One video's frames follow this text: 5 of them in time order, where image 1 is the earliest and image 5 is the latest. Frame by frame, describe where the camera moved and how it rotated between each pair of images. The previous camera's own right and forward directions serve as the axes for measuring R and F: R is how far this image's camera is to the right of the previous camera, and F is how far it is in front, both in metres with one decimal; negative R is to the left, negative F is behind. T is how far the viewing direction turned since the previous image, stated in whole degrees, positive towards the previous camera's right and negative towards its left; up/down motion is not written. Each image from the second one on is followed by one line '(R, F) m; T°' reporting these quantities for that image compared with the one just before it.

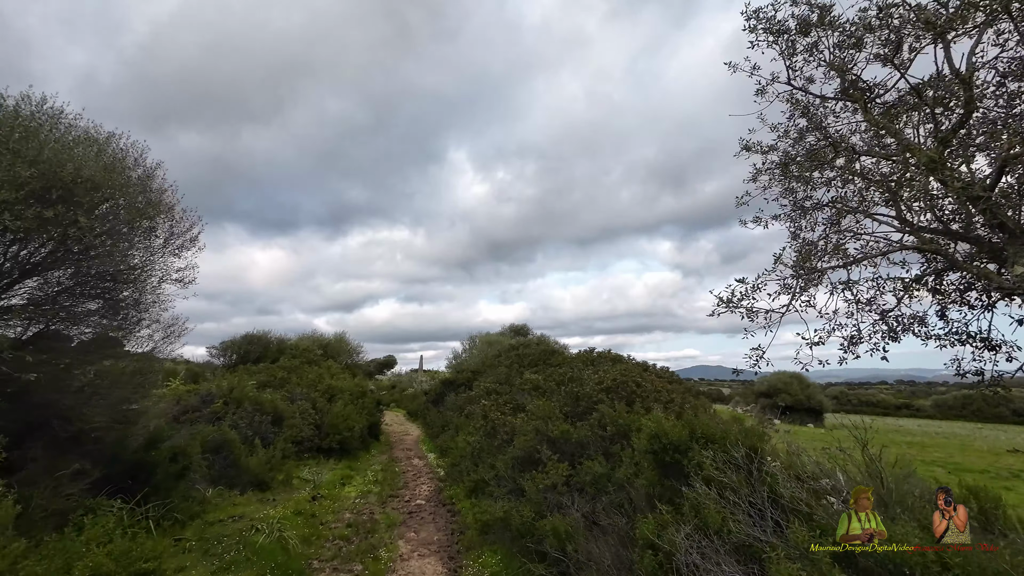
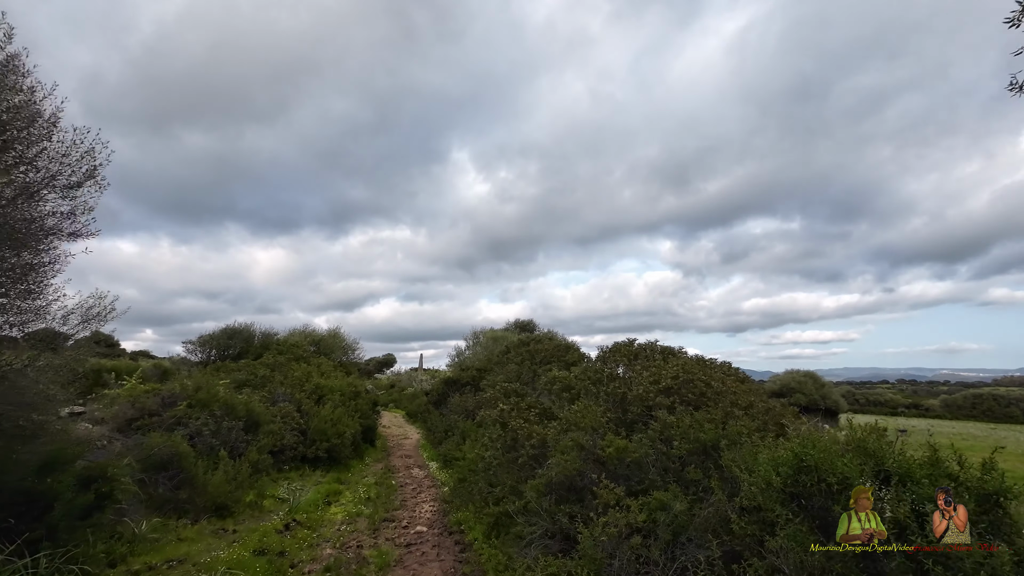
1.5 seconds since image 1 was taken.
(-0.5, +2.6) m; 0°
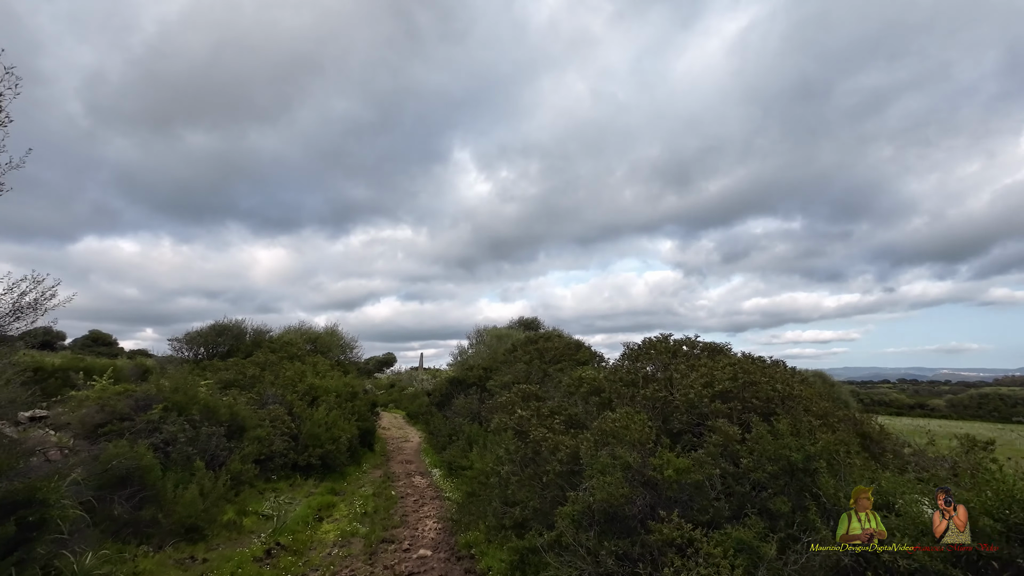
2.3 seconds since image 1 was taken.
(-0.4, +1.5) m; 0°
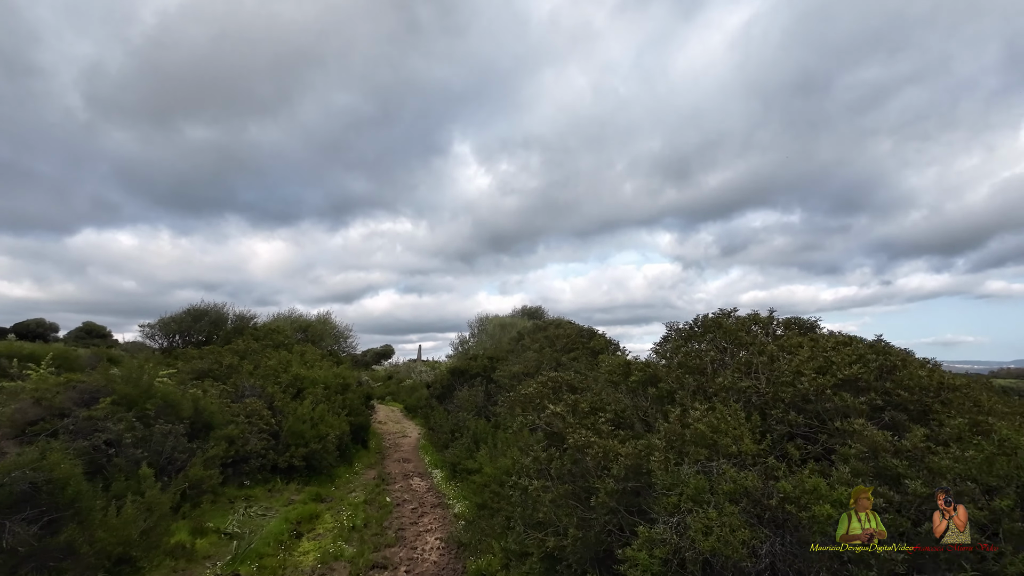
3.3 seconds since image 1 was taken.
(-0.4, +2.0) m; 0°
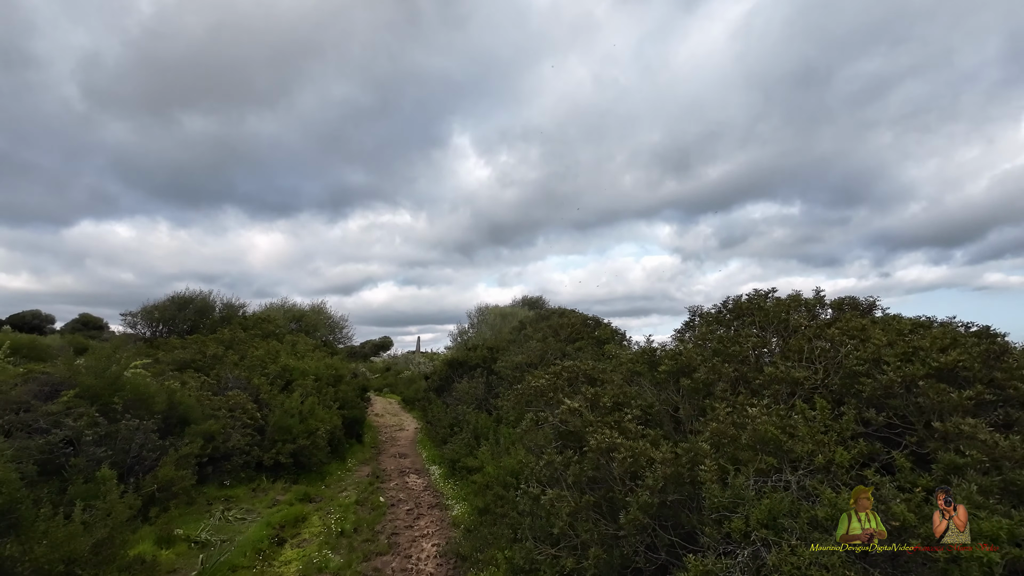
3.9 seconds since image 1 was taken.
(-0.1, +1.0) m; 0°
